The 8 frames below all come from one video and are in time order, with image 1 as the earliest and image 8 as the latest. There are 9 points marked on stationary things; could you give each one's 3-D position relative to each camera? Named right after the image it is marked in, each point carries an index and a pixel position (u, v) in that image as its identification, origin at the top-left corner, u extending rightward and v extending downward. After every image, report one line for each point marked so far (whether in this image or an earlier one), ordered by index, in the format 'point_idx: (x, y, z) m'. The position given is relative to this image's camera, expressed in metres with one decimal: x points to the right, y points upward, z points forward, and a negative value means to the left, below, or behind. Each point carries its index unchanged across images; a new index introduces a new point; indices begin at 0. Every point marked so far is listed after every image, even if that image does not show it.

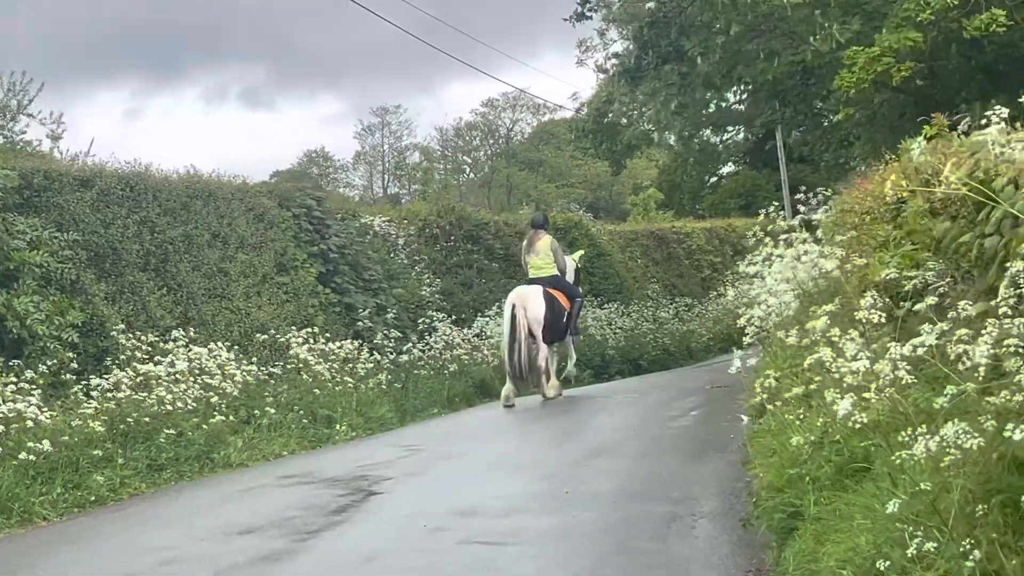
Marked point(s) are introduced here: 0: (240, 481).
0: (-1.8, -1.3, +9.6) m
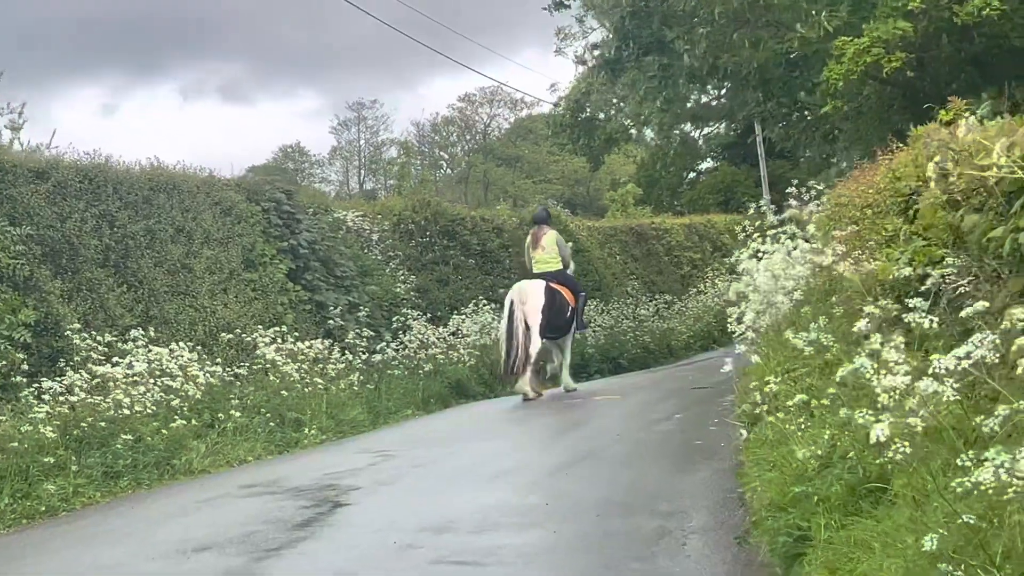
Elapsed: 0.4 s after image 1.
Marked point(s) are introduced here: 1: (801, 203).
0: (-2.0, -1.3, +9.0) m
1: (+2.3, +0.7, +11.5) m
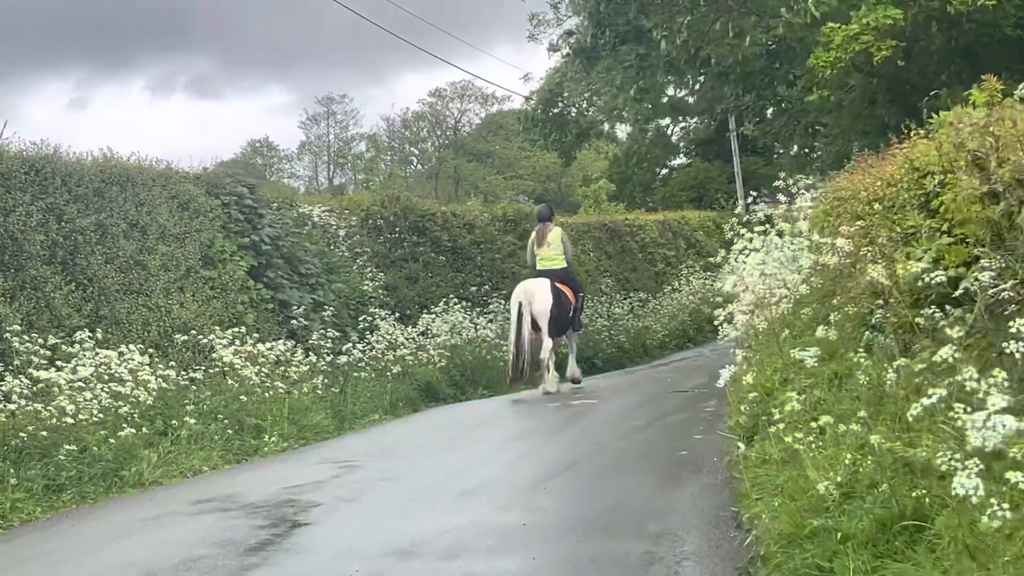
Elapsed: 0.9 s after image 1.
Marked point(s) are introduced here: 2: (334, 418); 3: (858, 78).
0: (-2.1, -1.3, +8.4) m
1: (+2.1, +0.7, +10.9) m
2: (-1.5, -1.1, +12.3) m
3: (+3.6, +2.2, +14.9) m
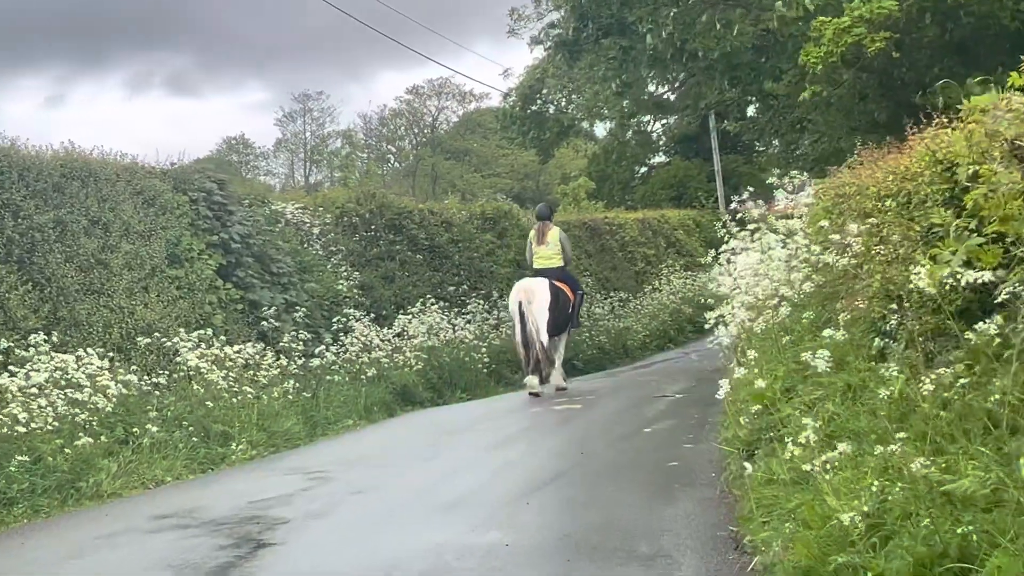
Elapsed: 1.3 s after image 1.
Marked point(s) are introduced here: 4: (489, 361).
0: (-2.2, -1.3, +7.8) m
1: (+2.0, +0.7, +10.5) m
2: (-1.7, -1.1, +11.8) m
3: (+3.4, +2.2, +14.5) m
4: (-0.3, -0.8, +16.9) m
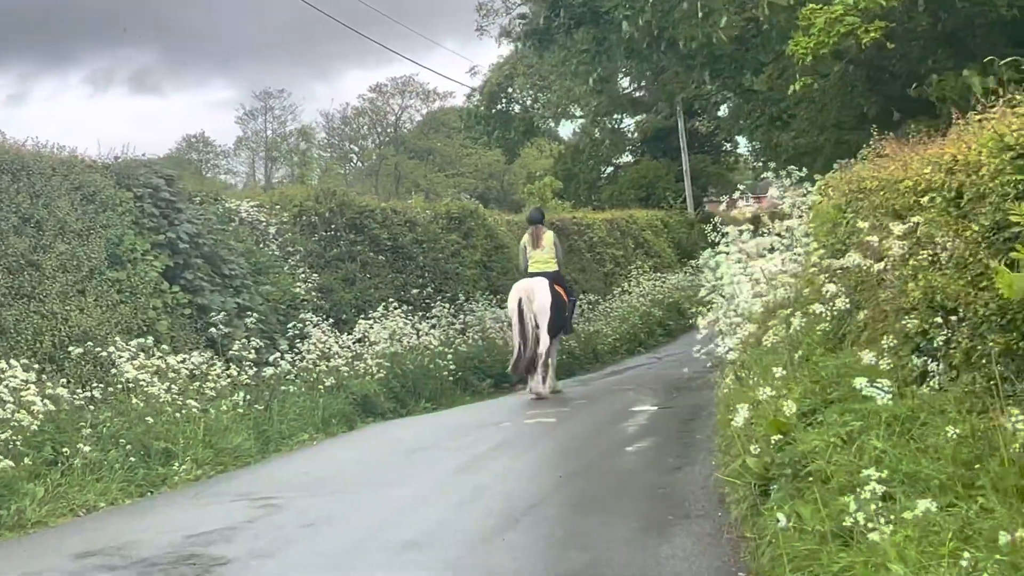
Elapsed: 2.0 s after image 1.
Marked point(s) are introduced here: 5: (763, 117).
0: (-2.4, -1.3, +6.9) m
1: (+1.8, +0.6, +9.7) m
2: (-1.9, -1.1, +10.9) m
3: (+3.1, +2.1, +13.7) m
4: (-0.6, -0.9, +16.0) m
5: (+3.2, +2.2, +18.3) m
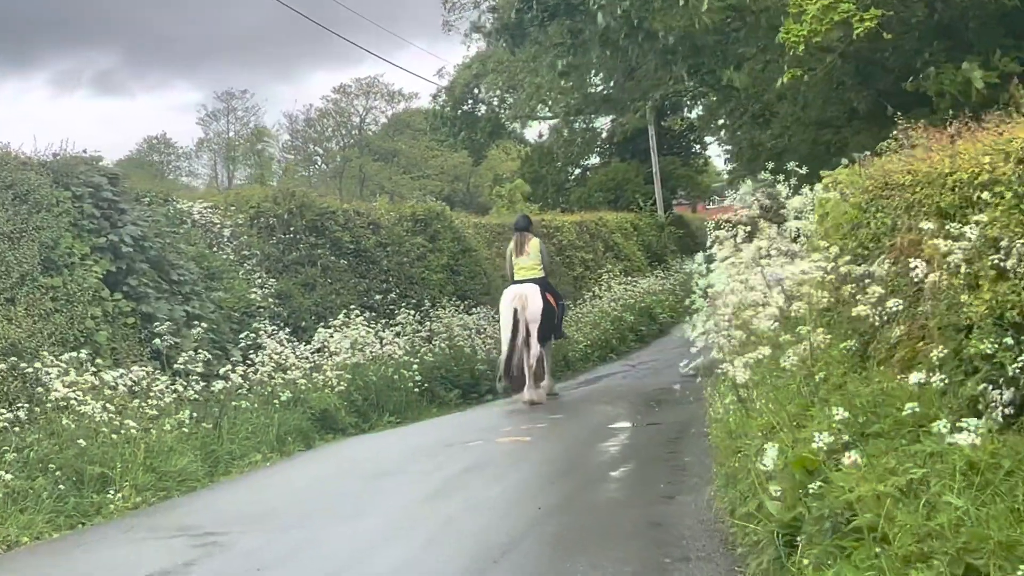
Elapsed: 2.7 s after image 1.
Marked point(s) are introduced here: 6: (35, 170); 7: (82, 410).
0: (-2.5, -1.3, +6.0) m
1: (+1.6, +0.6, +8.8) m
2: (-2.1, -1.2, +10.0) m
3: (+2.8, +2.1, +12.9) m
4: (-1.0, -0.9, +15.1) m
5: (+2.8, +2.1, +17.5) m
6: (-3.7, +0.9, +11.0) m
7: (-2.8, -0.8, +9.2) m
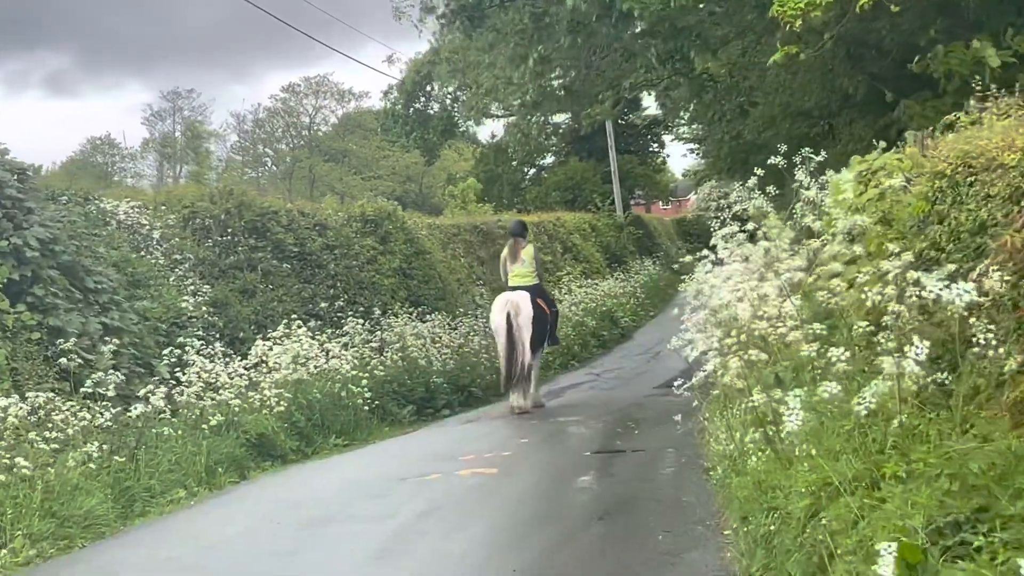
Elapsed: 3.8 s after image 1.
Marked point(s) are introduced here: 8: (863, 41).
0: (-2.6, -1.4, +4.6) m
1: (+1.4, +0.5, +7.5) m
2: (-2.3, -1.3, +8.5) m
3: (+2.5, +2.0, +11.7) m
4: (-1.3, -1.0, +13.7) m
5: (+2.3, +2.1, +16.3) m
6: (-3.9, +0.8, +9.5) m
7: (-2.9, -0.8, +7.8) m
8: (+2.9, +2.1, +11.8) m
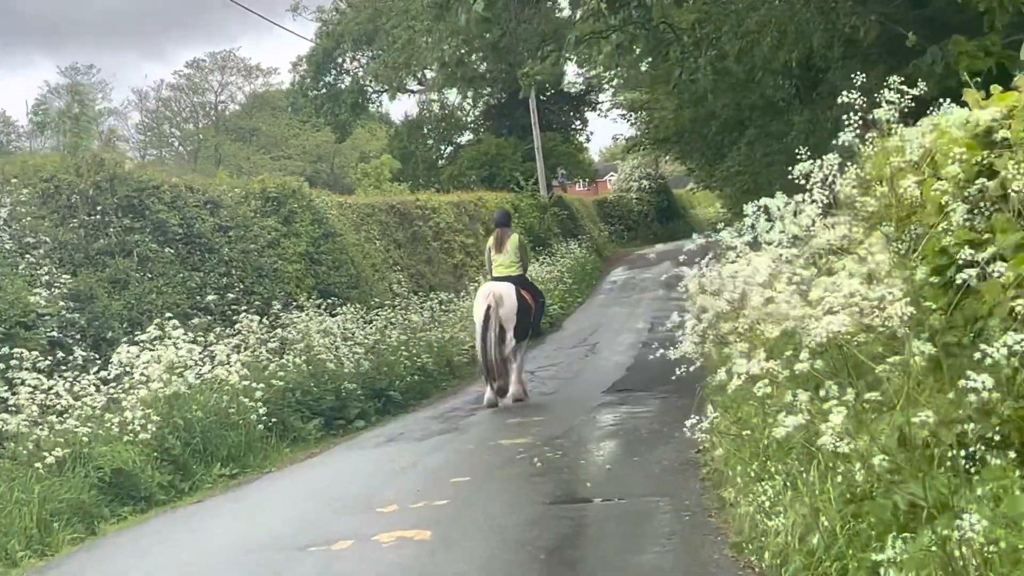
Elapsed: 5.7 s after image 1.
0: (-2.6, -1.4, +2.0) m
1: (+1.2, +0.6, +5.2) m
2: (-2.6, -1.2, +6.0) m
3: (+2.0, +2.1, +9.4) m
4: (-1.9, -0.9, +11.3) m
5: (+1.6, +2.2, +14.0) m
6: (-4.2, +0.9, +6.9) m
7: (-3.2, -0.8, +5.2) m
8: (+2.5, +2.1, +9.6) m
